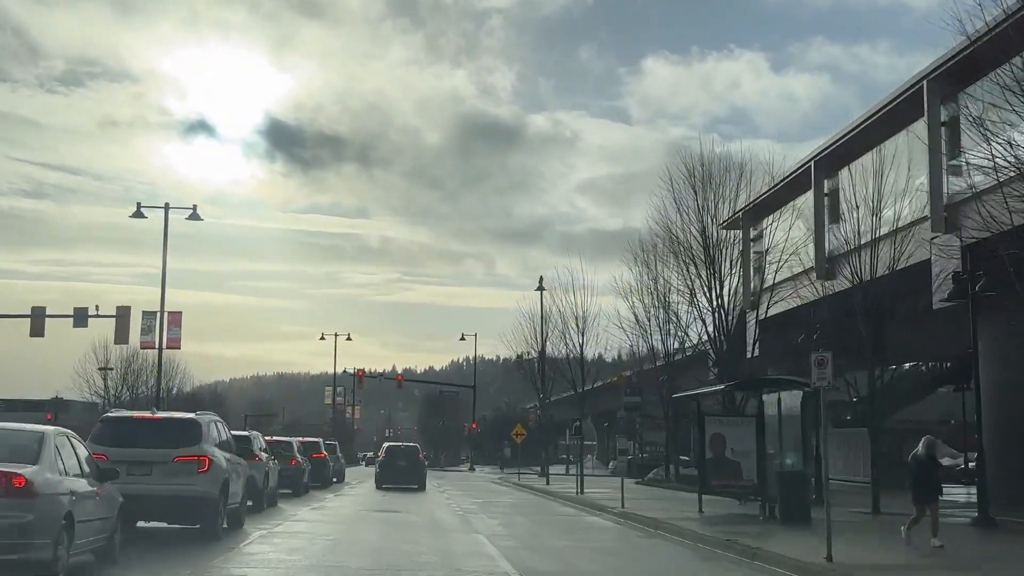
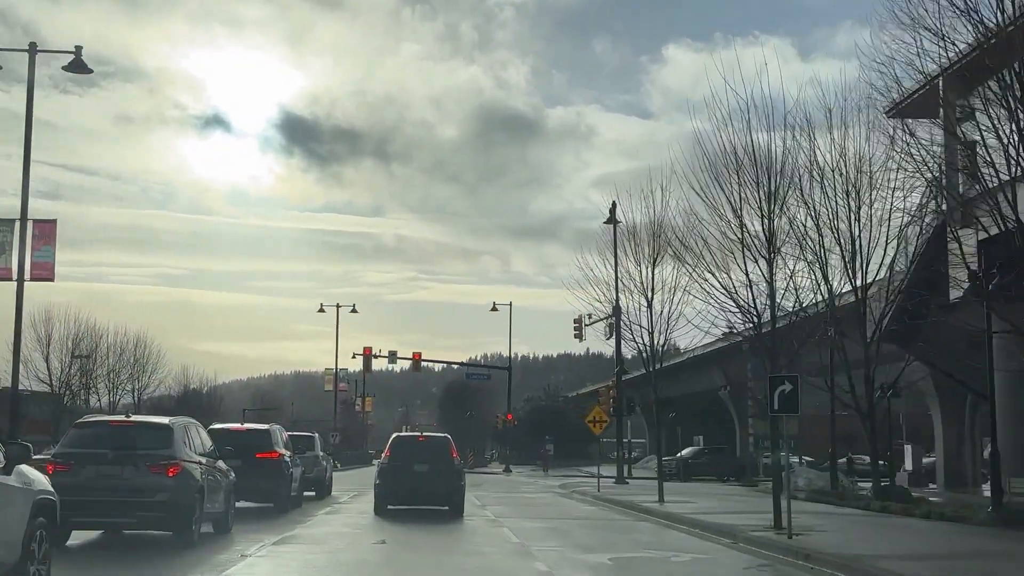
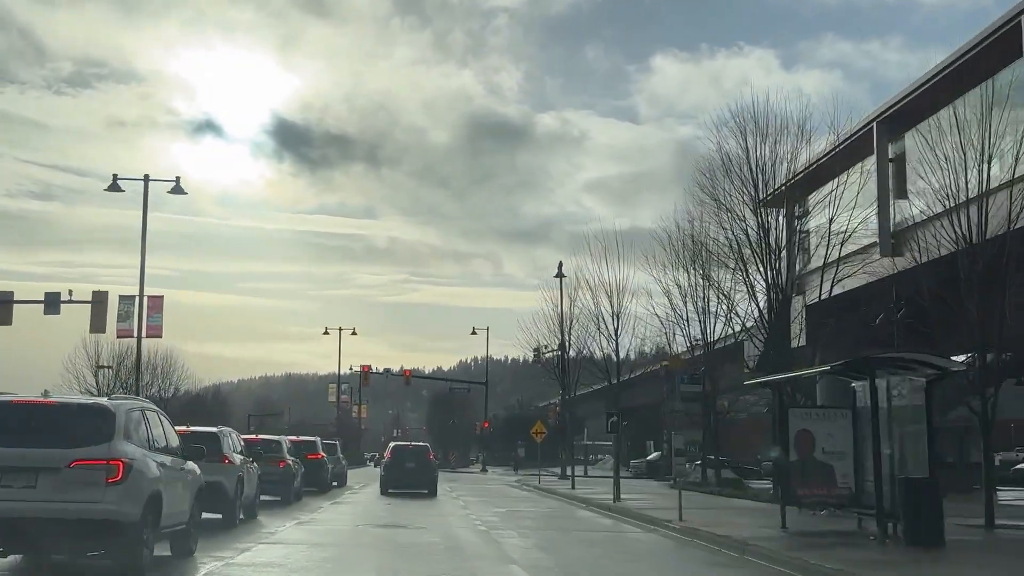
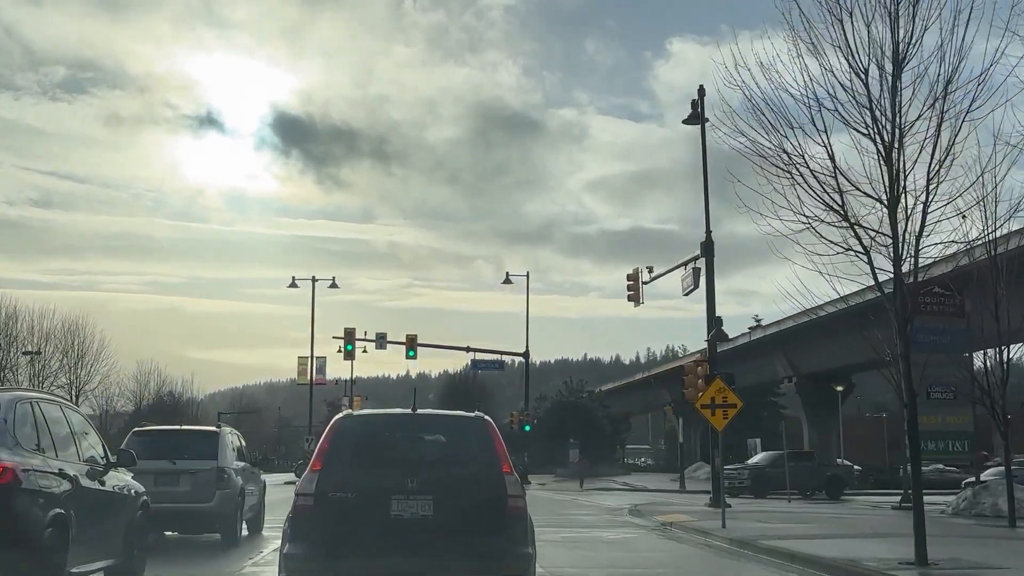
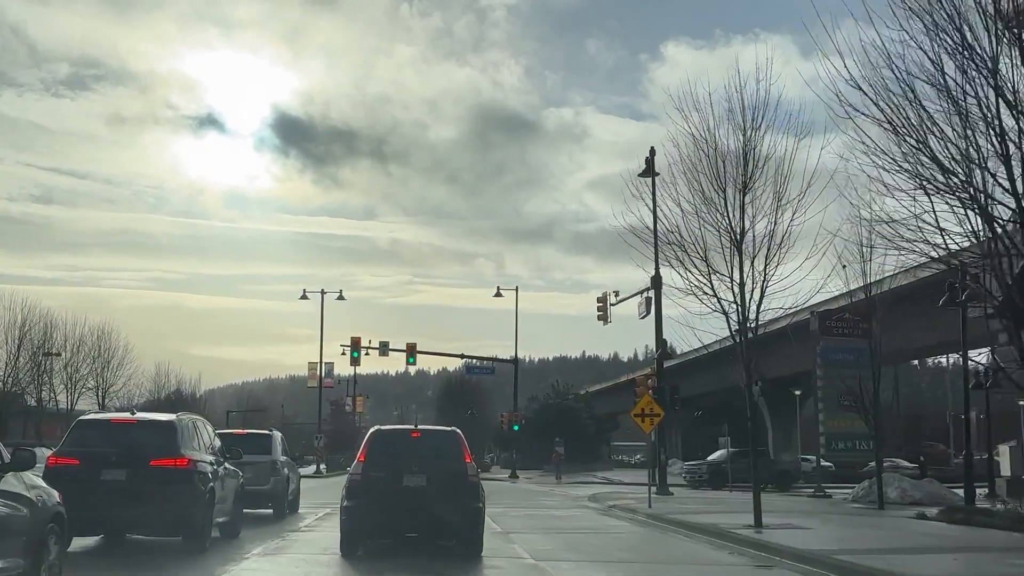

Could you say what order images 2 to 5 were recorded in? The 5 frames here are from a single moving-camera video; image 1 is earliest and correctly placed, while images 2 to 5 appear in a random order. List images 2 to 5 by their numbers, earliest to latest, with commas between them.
3, 2, 5, 4
